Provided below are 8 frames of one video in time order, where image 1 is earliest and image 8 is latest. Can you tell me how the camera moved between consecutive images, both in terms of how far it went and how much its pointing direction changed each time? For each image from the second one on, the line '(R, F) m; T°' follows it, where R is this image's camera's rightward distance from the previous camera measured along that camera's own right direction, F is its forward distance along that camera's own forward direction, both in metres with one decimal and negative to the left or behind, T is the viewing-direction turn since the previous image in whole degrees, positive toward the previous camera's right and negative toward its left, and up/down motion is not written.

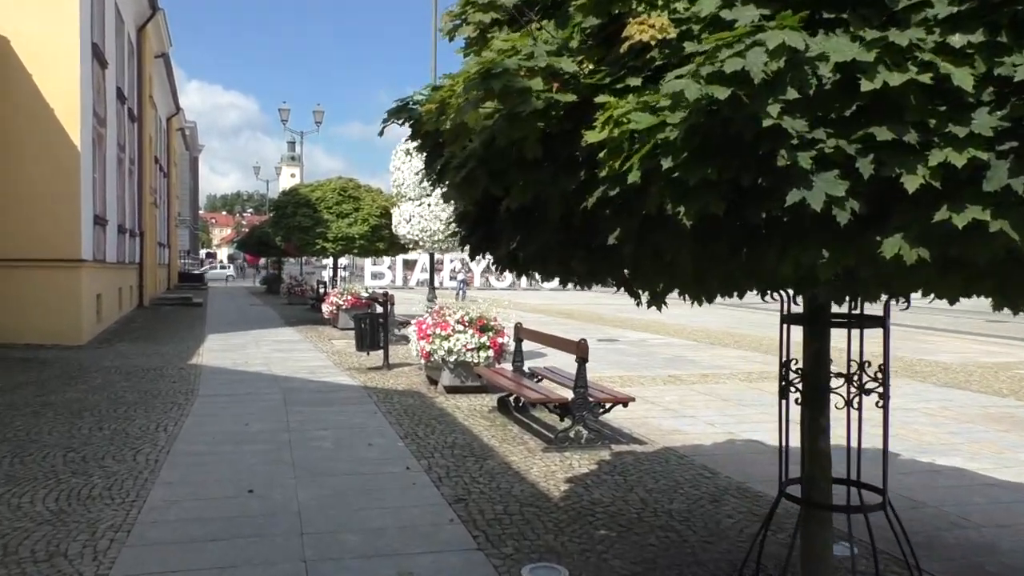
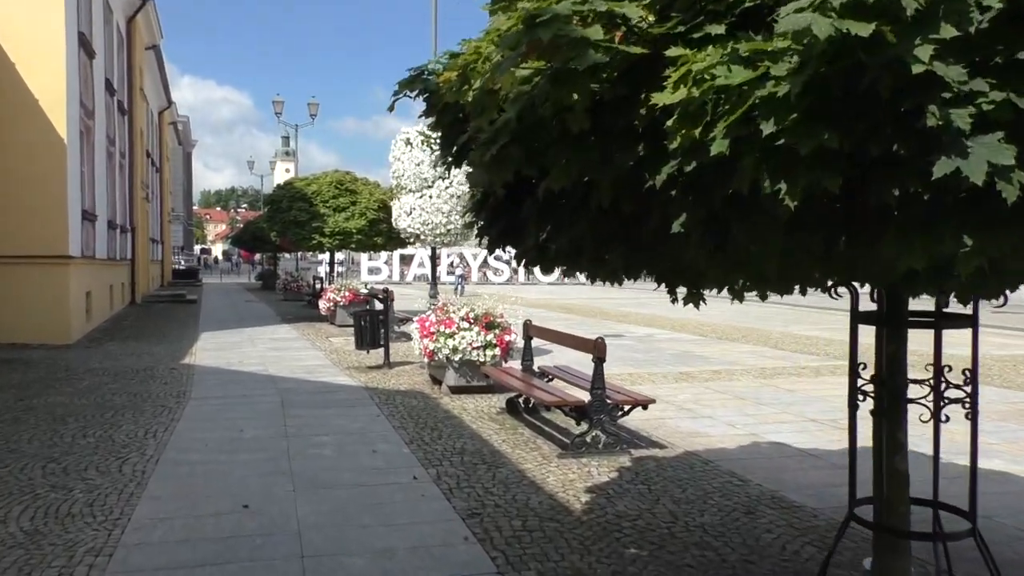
(-0.1, +0.5) m; 0°
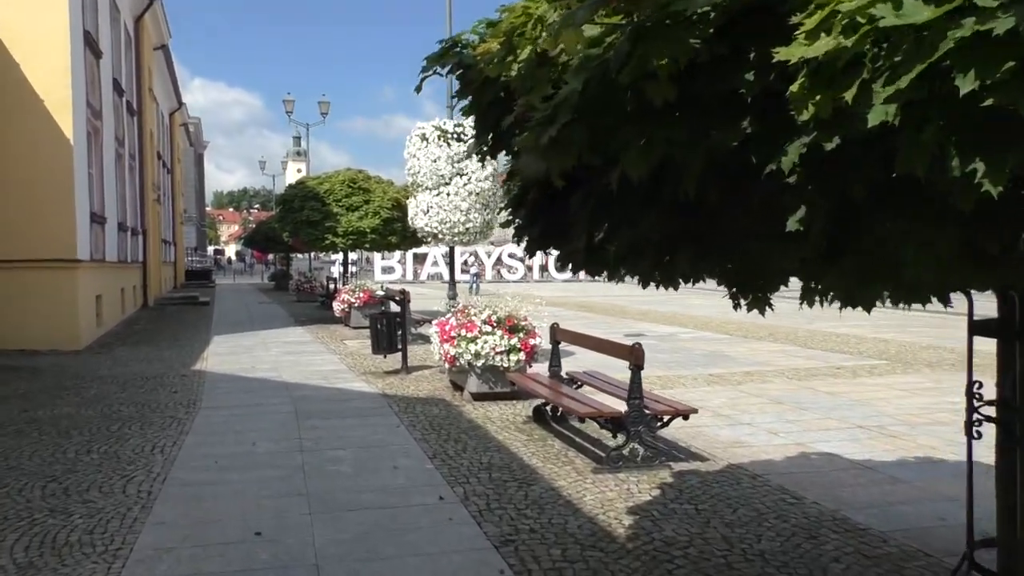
(-0.1, +0.5) m; -1°
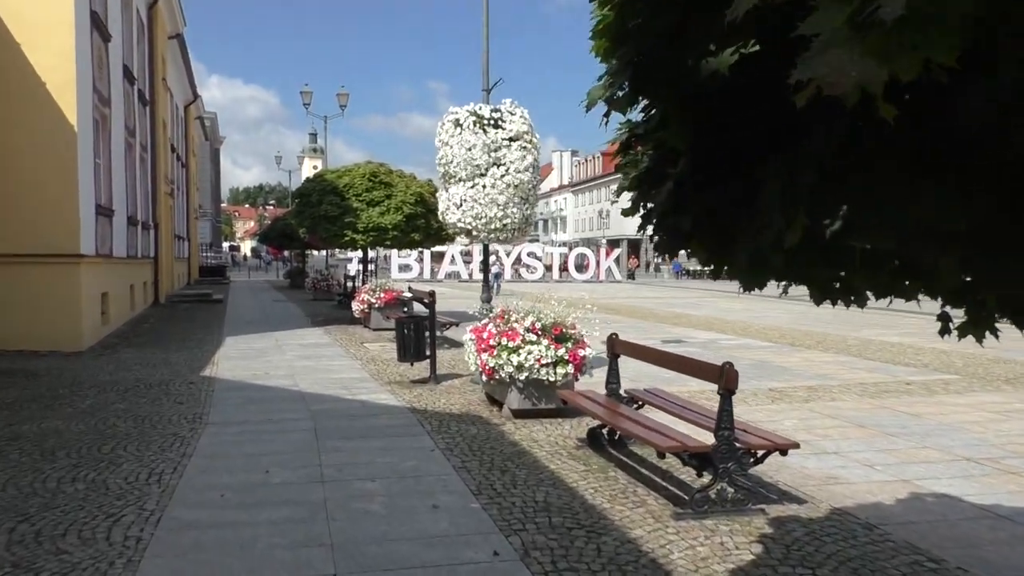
(-0.3, +1.1) m; -1°
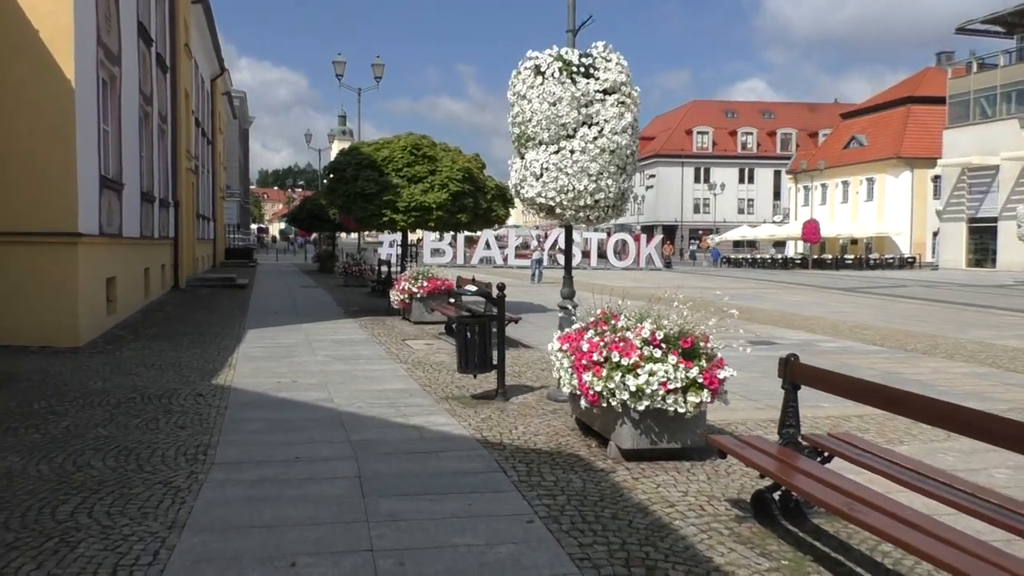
(-0.7, +2.2) m; -2°
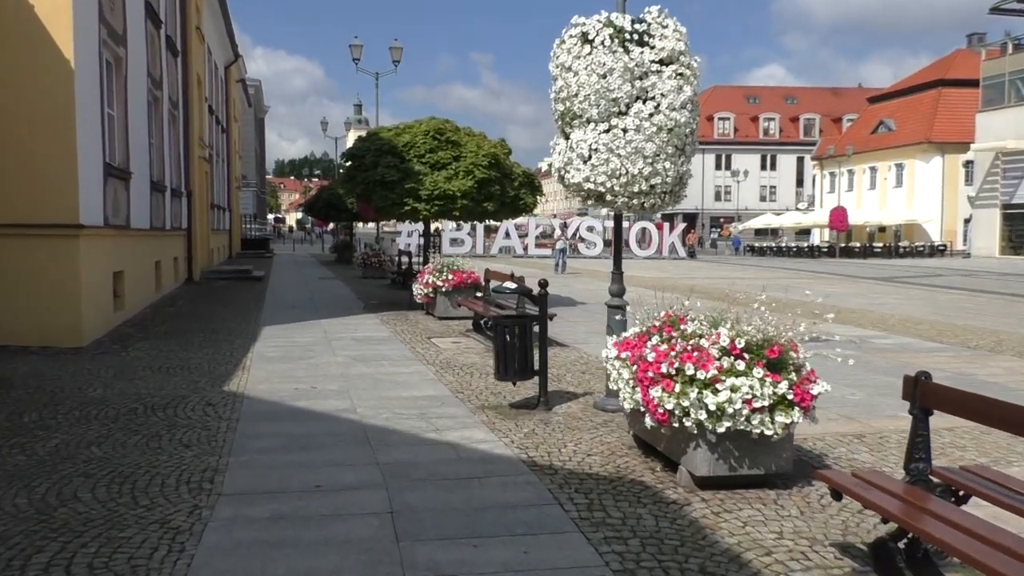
(-0.2, +0.9) m; -1°
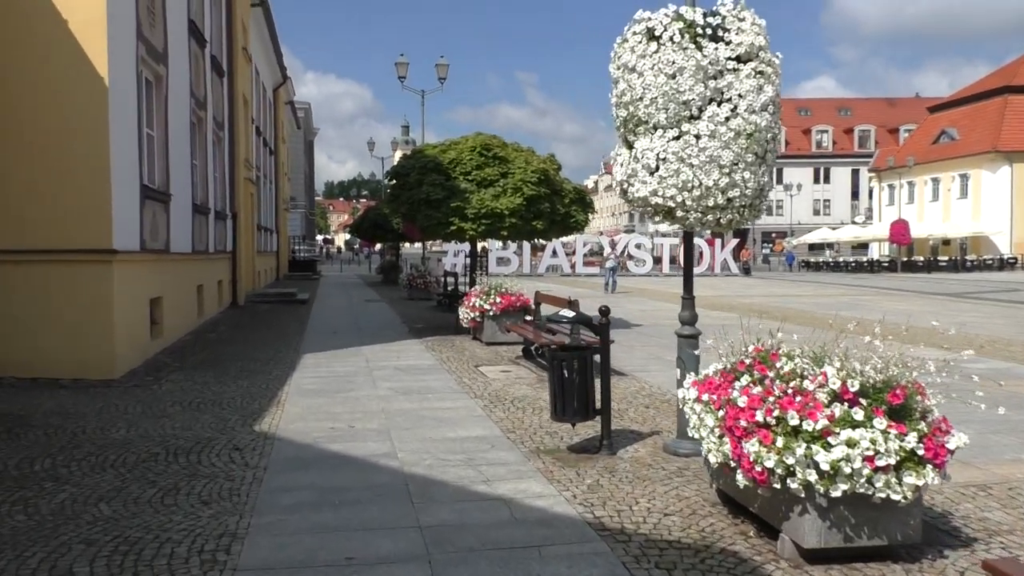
(-0.1, +0.8) m; -3°
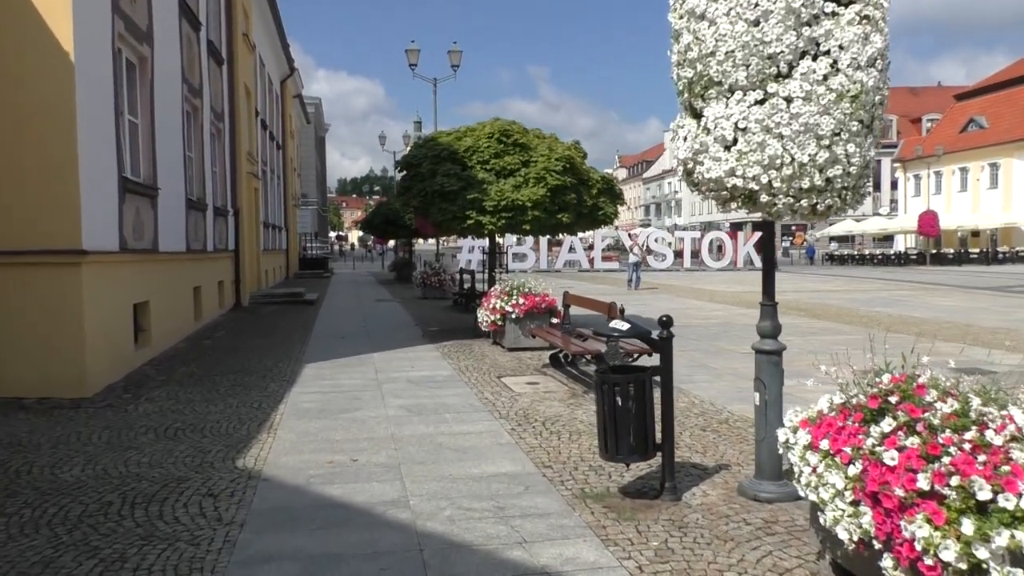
(-0.2, +1.3) m; -1°
